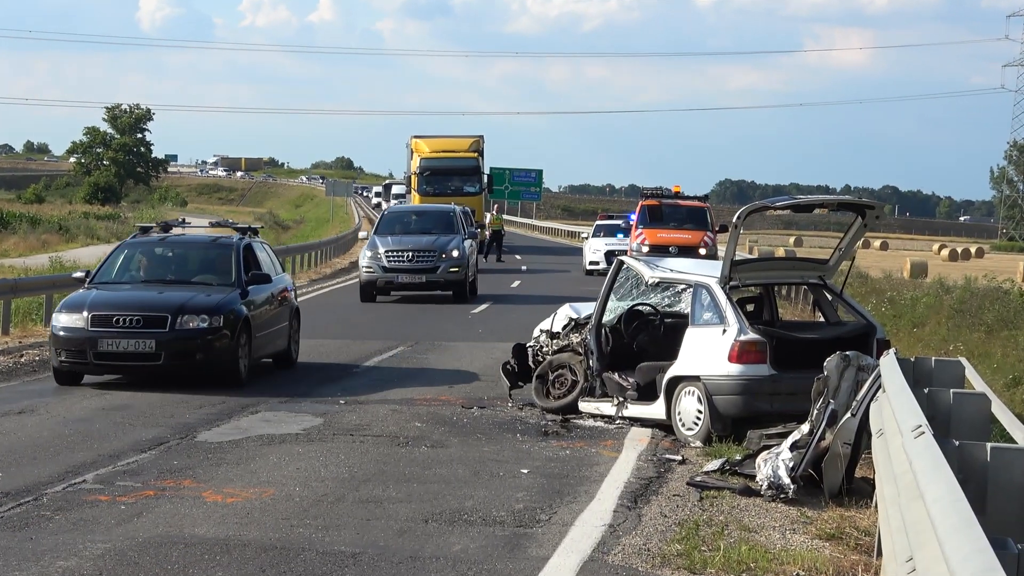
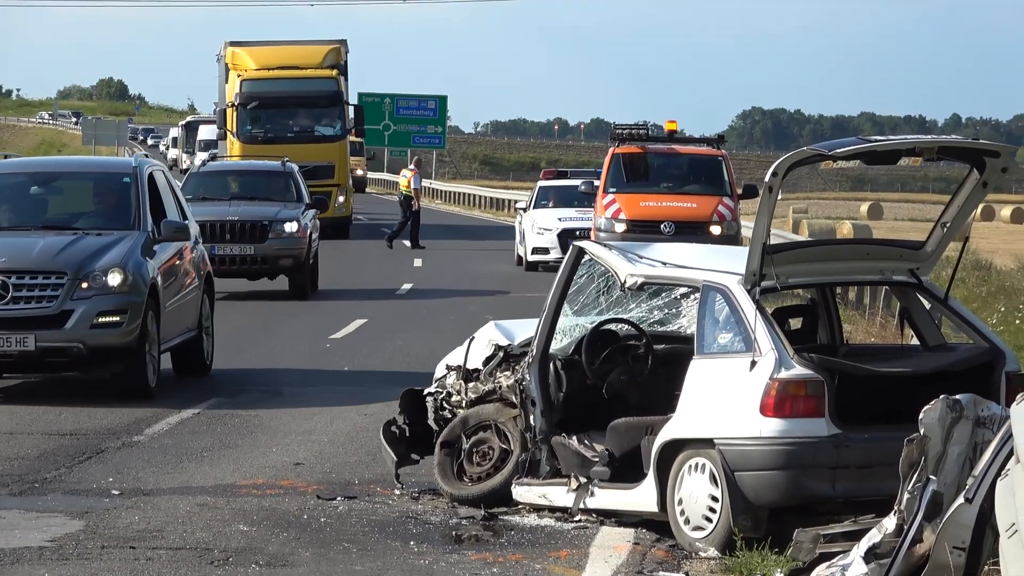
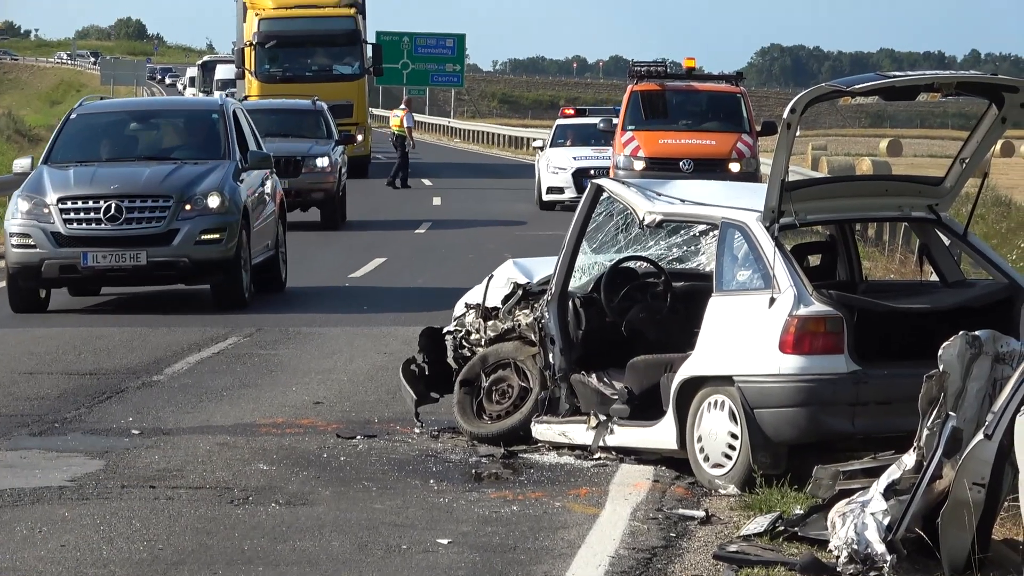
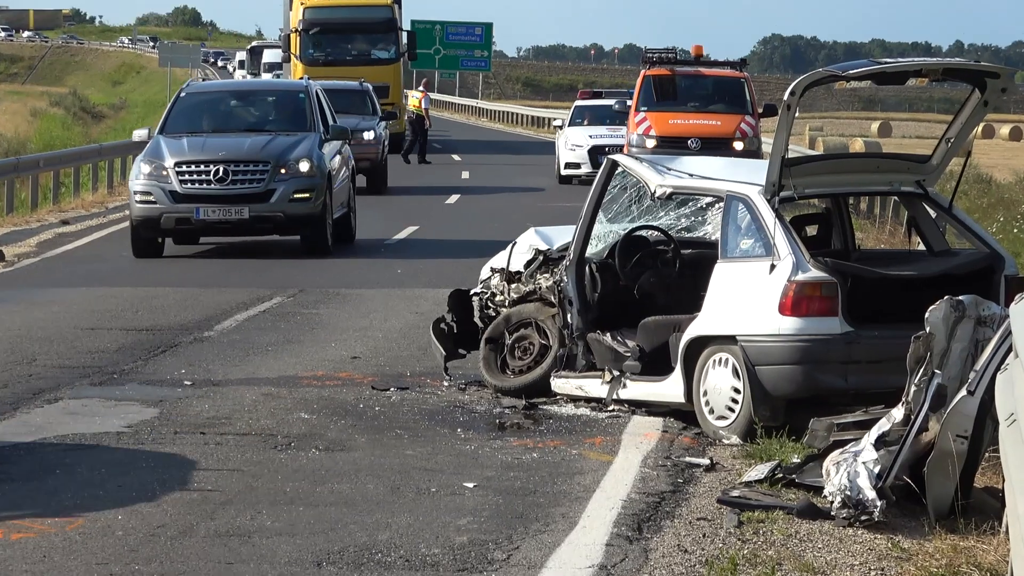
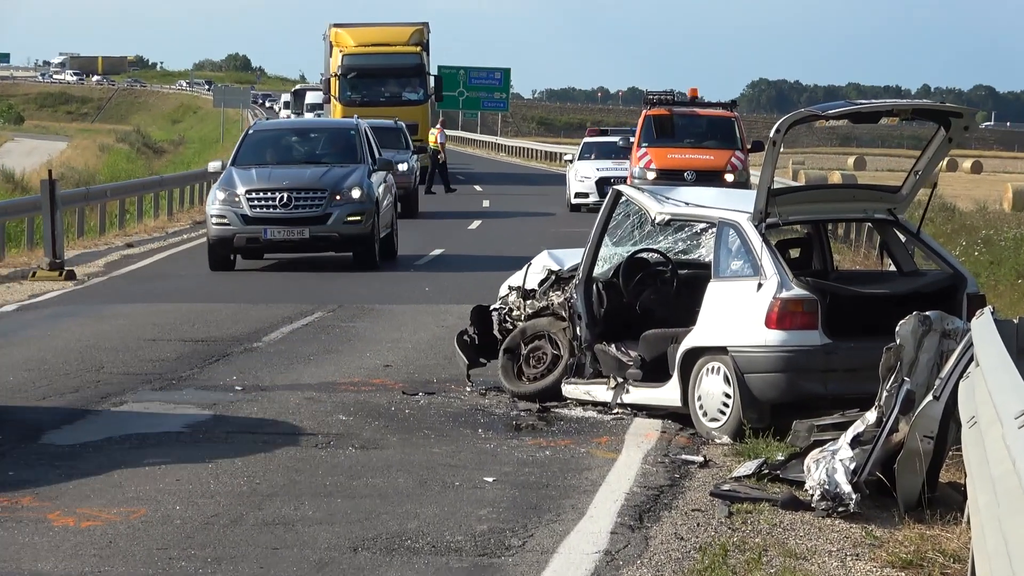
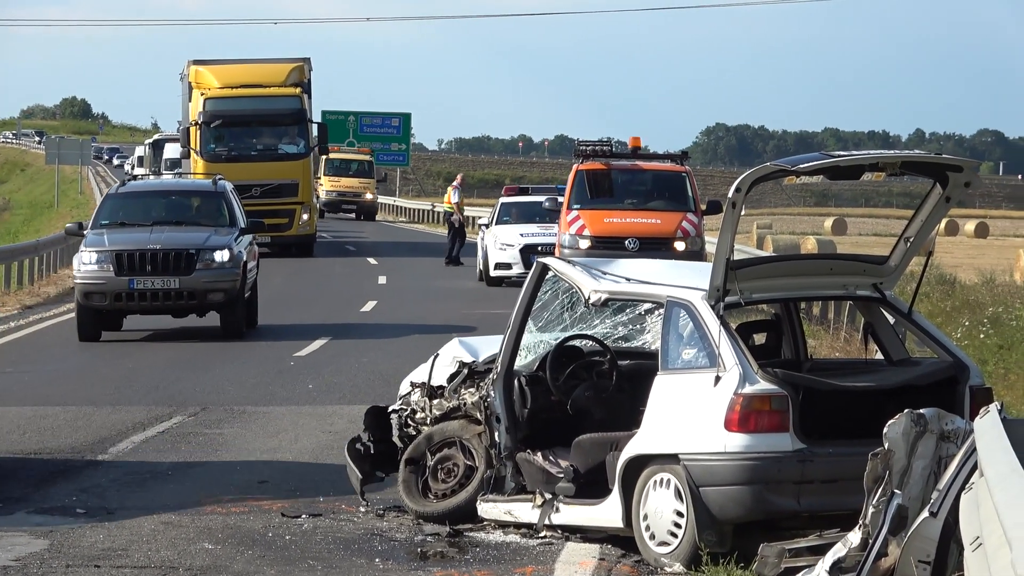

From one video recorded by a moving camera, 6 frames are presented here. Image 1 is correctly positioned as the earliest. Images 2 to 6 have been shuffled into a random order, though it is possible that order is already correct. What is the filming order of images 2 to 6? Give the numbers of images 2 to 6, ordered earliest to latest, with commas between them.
5, 4, 3, 2, 6
